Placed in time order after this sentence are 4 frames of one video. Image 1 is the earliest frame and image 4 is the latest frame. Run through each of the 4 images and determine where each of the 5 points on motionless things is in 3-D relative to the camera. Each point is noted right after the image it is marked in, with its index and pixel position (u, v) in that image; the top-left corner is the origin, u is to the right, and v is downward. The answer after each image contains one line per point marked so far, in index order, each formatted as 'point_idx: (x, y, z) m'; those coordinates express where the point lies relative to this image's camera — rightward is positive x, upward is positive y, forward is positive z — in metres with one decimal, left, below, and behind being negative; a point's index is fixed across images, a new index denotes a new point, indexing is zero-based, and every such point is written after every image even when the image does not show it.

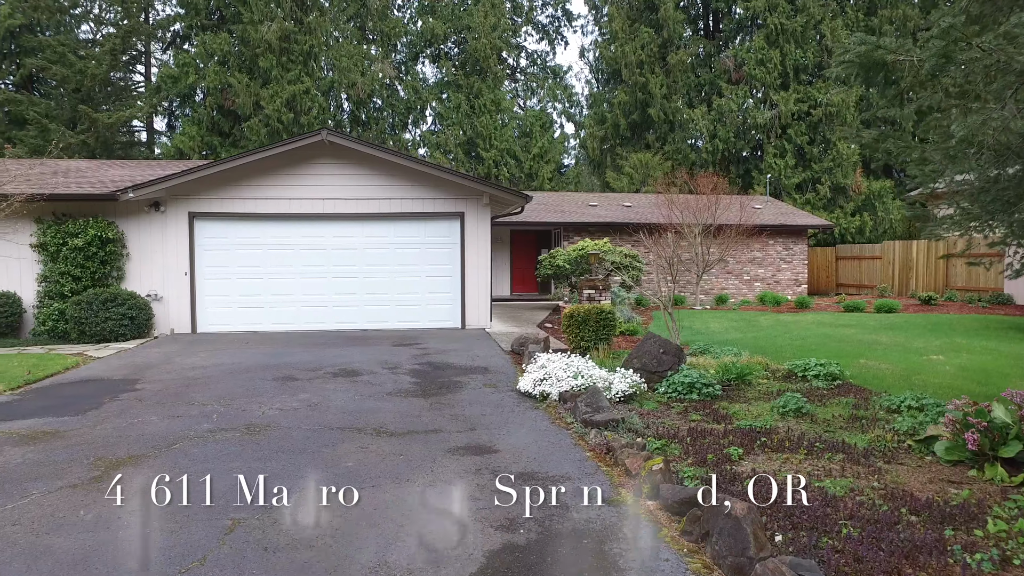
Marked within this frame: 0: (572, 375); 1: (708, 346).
0: (+0.5, -0.9, +6.0) m
1: (+2.7, -0.8, +8.8) m
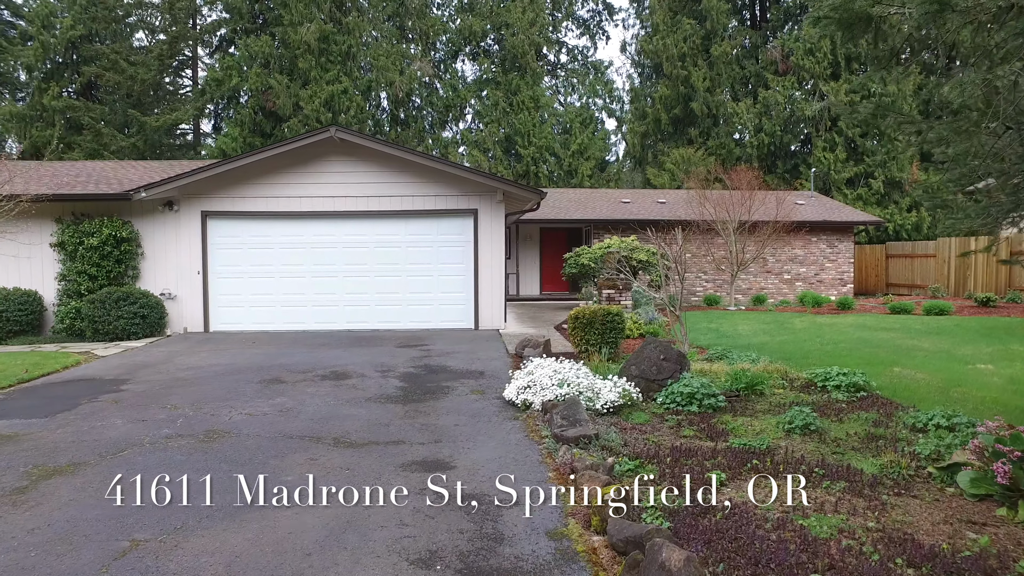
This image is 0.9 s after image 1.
0: (+0.4, -0.9, +5.6) m
1: (+2.7, -0.8, +8.2) m
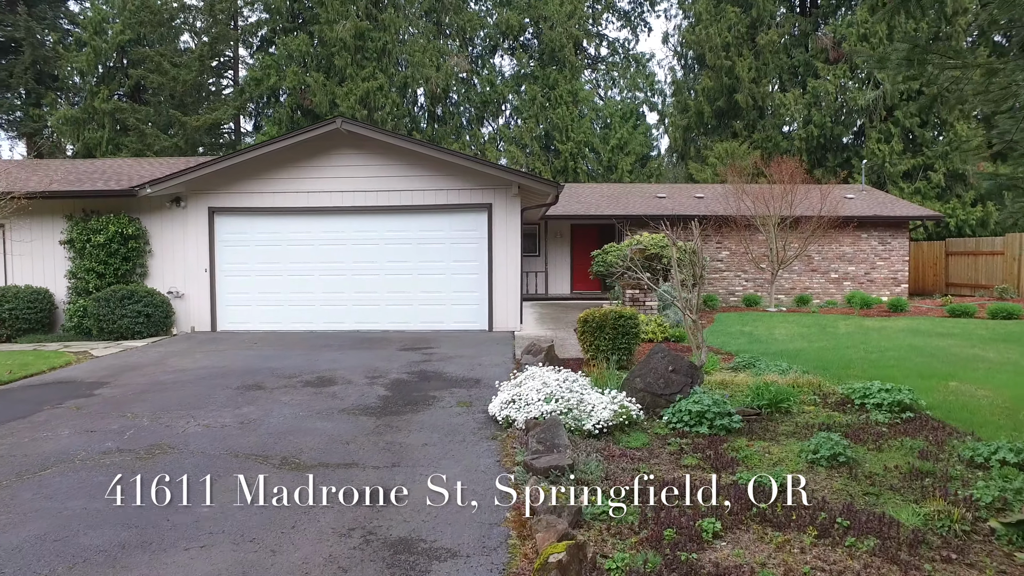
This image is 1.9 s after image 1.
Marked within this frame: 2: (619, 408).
0: (+0.2, -0.9, +4.9) m
1: (+2.8, -0.8, +7.3) m
2: (+0.8, -0.9, +4.9) m
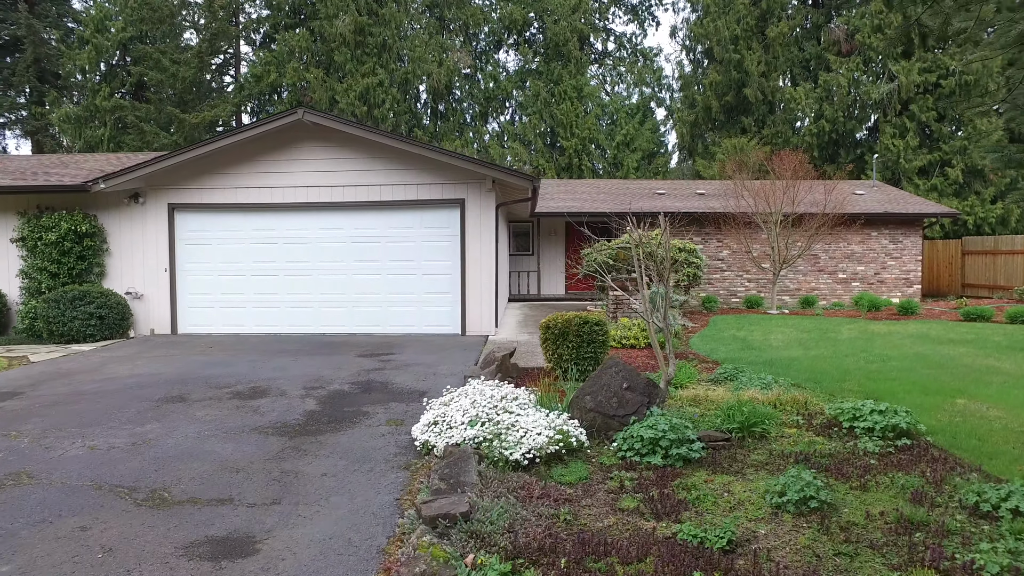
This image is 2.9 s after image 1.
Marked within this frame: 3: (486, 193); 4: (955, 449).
0: (-0.3, -0.9, +4.1) m
1: (+2.3, -0.9, +6.5) m
2: (+0.3, -0.9, +4.1) m
3: (-0.4, +1.5, +9.9) m
4: (+2.9, -1.1, +4.1) m
